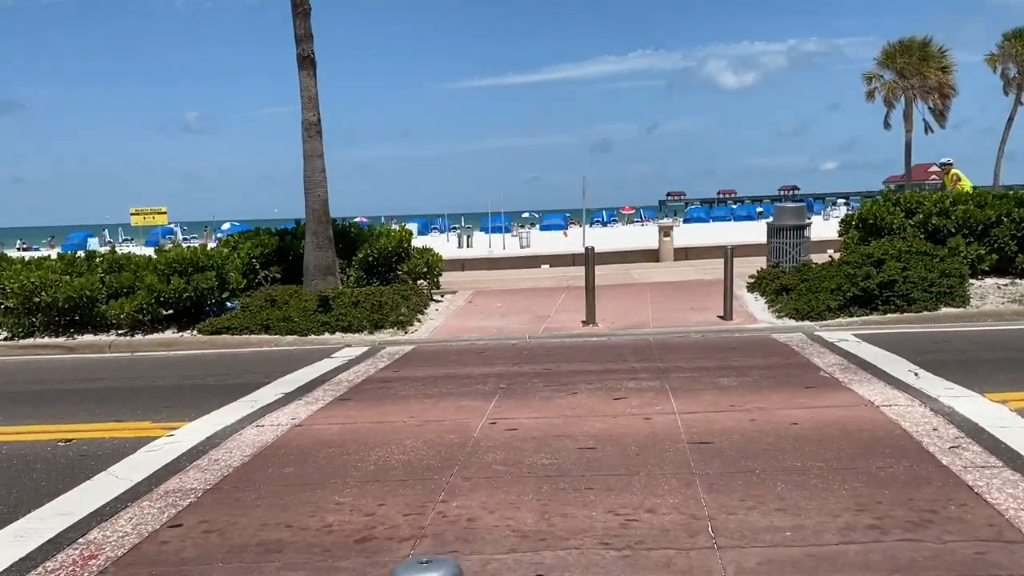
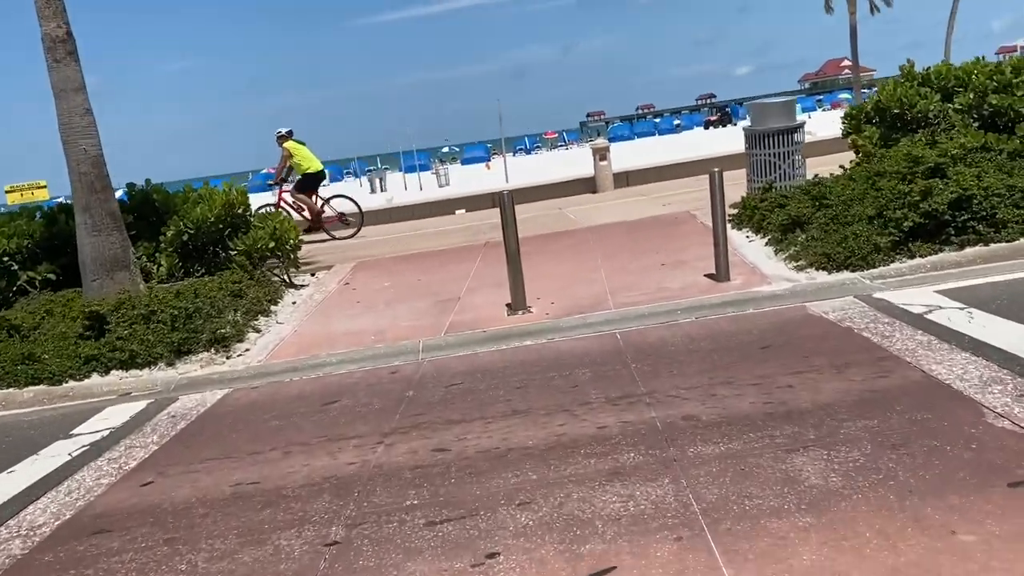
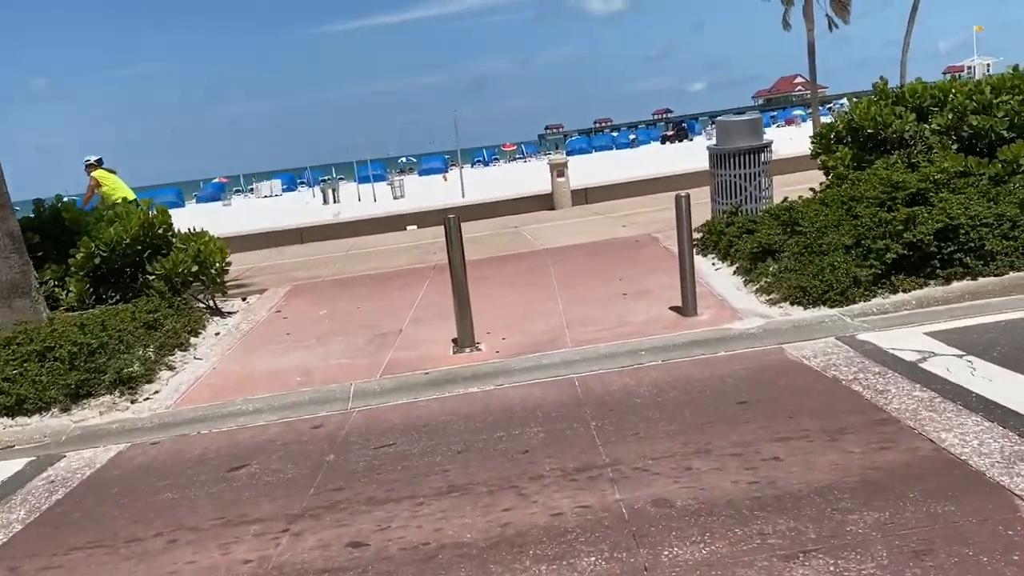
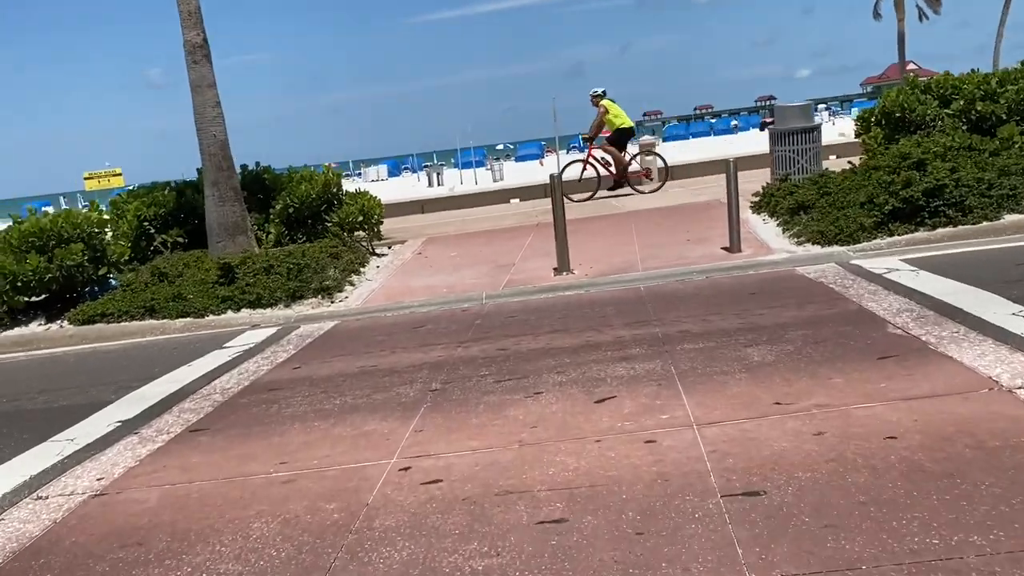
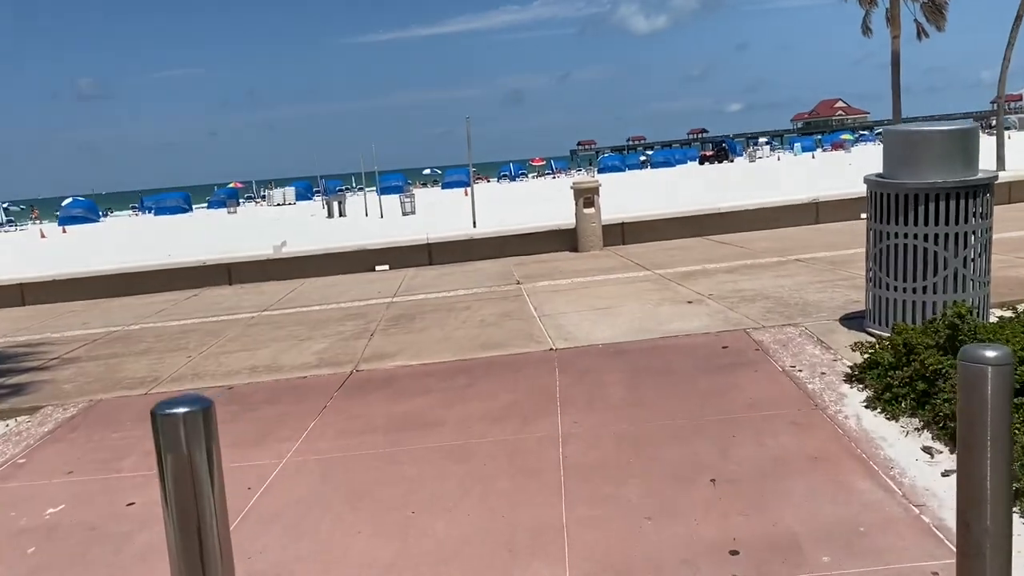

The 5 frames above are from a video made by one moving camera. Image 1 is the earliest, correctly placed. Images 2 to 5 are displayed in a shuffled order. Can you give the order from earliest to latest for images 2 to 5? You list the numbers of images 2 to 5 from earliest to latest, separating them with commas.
4, 2, 3, 5
